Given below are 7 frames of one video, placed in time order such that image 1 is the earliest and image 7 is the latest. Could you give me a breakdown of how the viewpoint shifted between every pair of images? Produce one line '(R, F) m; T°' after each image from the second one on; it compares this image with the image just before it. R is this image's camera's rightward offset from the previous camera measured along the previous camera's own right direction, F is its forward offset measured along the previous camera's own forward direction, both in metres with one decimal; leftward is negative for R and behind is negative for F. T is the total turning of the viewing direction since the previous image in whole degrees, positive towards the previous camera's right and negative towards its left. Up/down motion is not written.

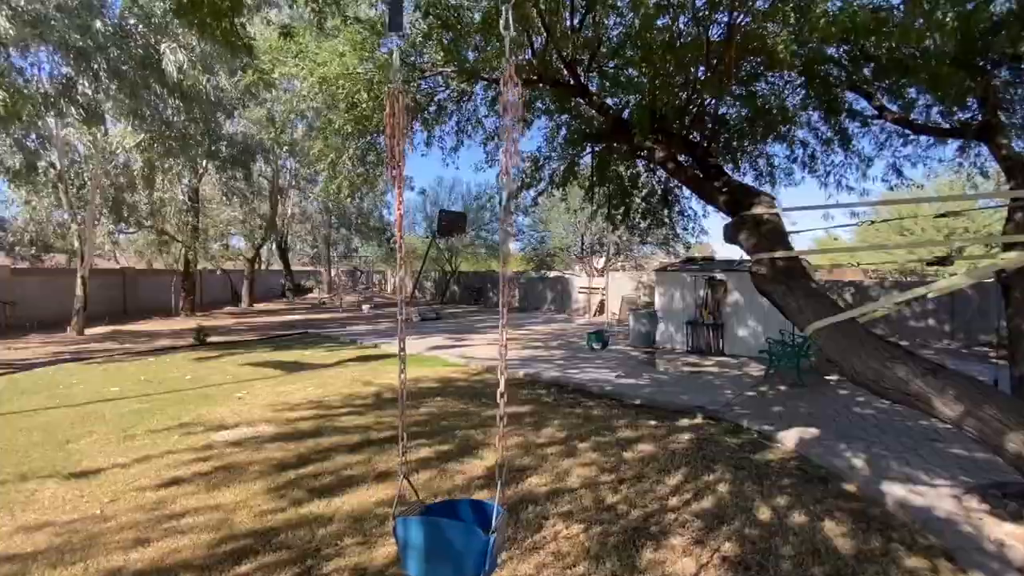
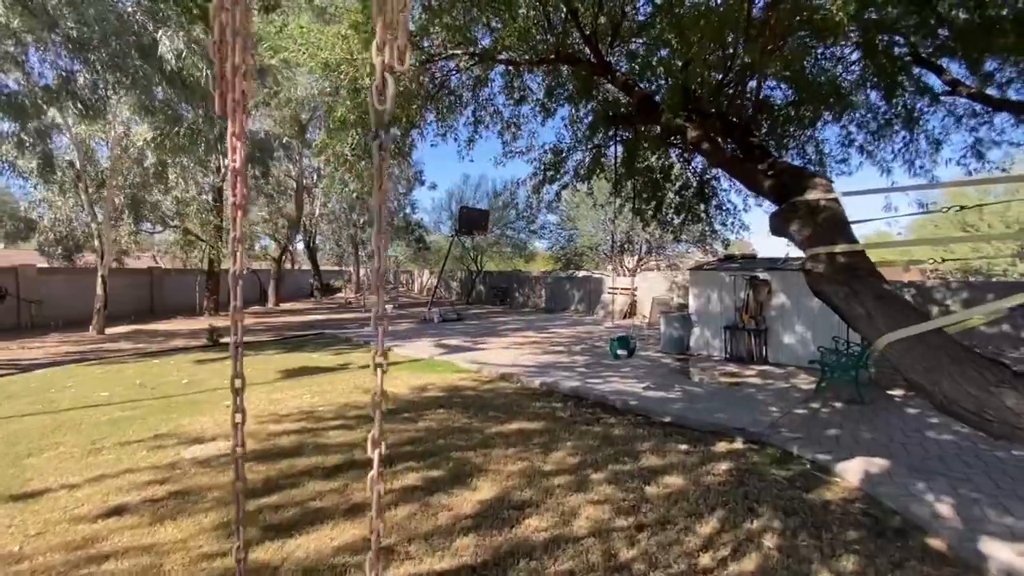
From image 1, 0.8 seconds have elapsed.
(+0.2, +0.7) m; -4°
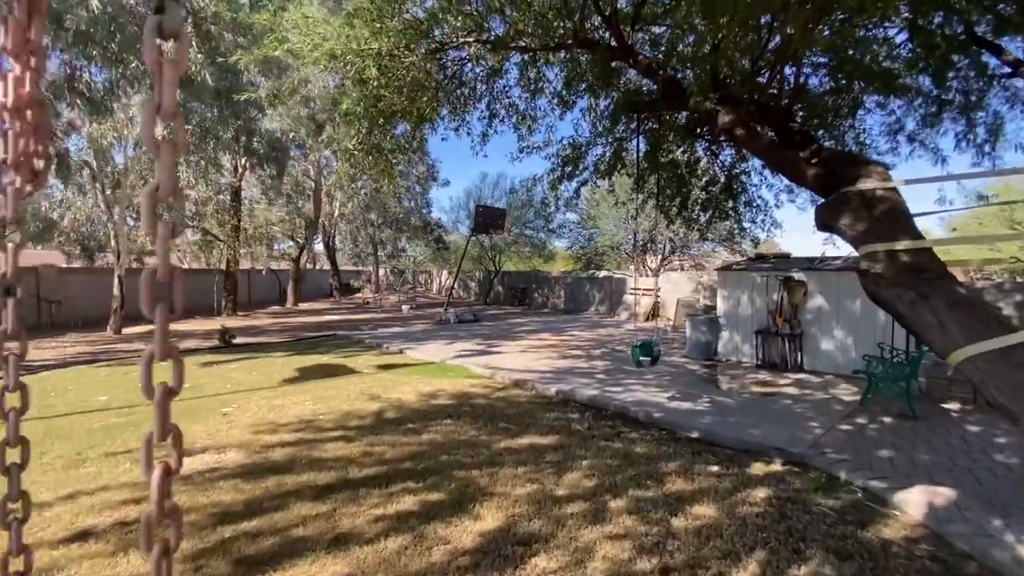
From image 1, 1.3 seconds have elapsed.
(+0.1, +0.4) m; -3°
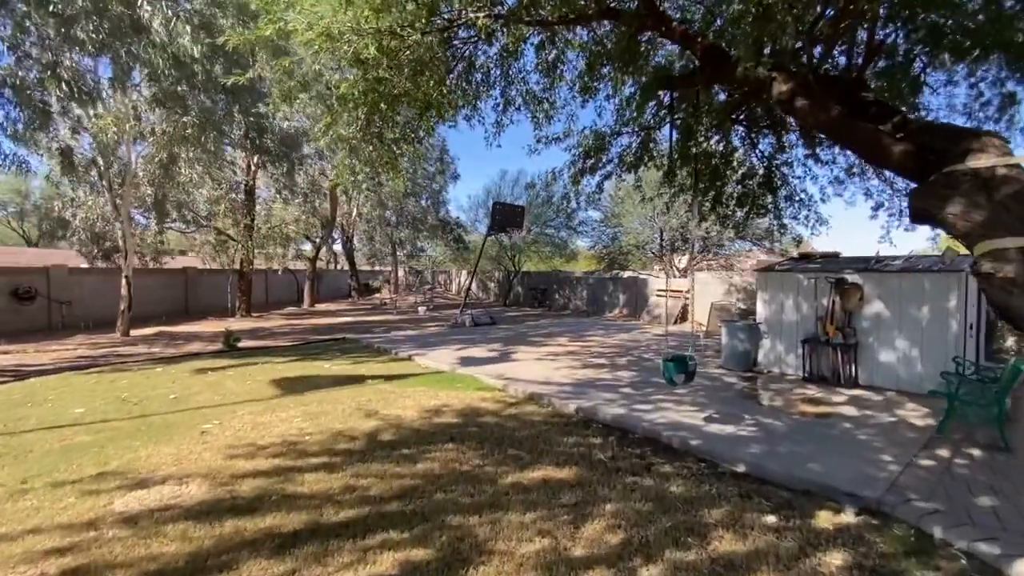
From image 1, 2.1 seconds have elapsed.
(+0.1, +0.7) m; -3°
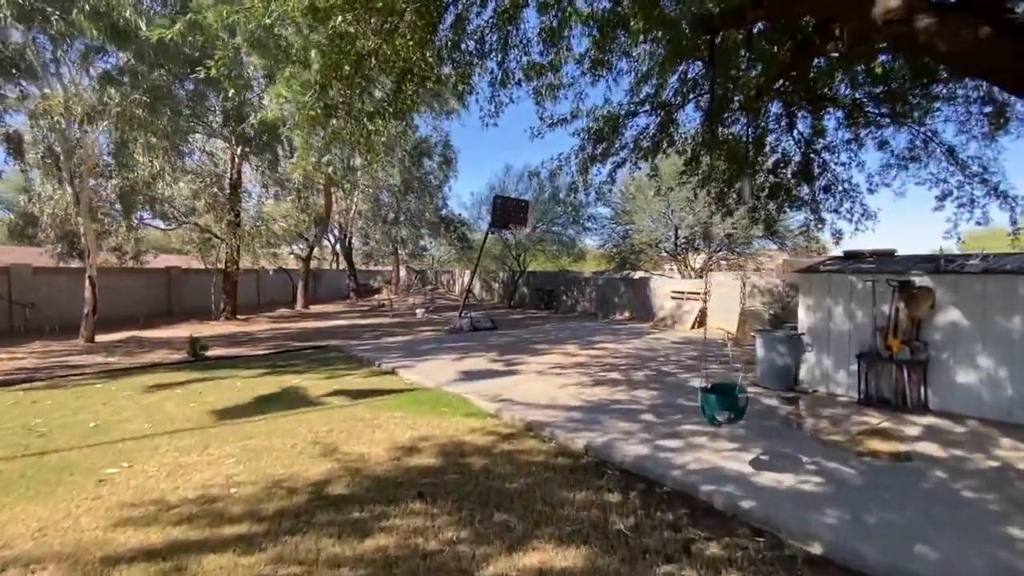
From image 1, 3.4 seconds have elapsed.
(+0.1, +1.1) m; -1°
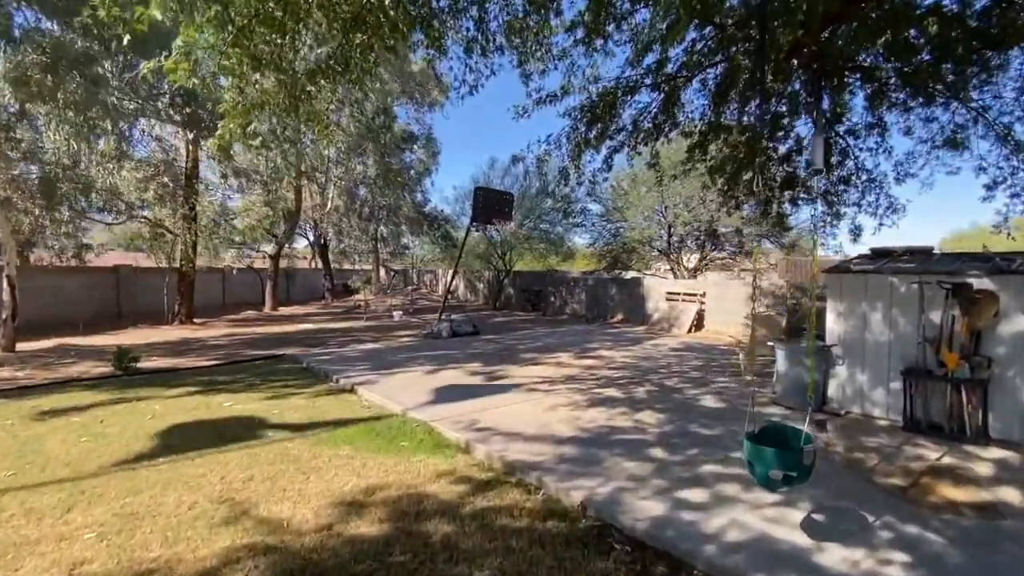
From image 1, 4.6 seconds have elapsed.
(+0.1, +1.1) m; +1°
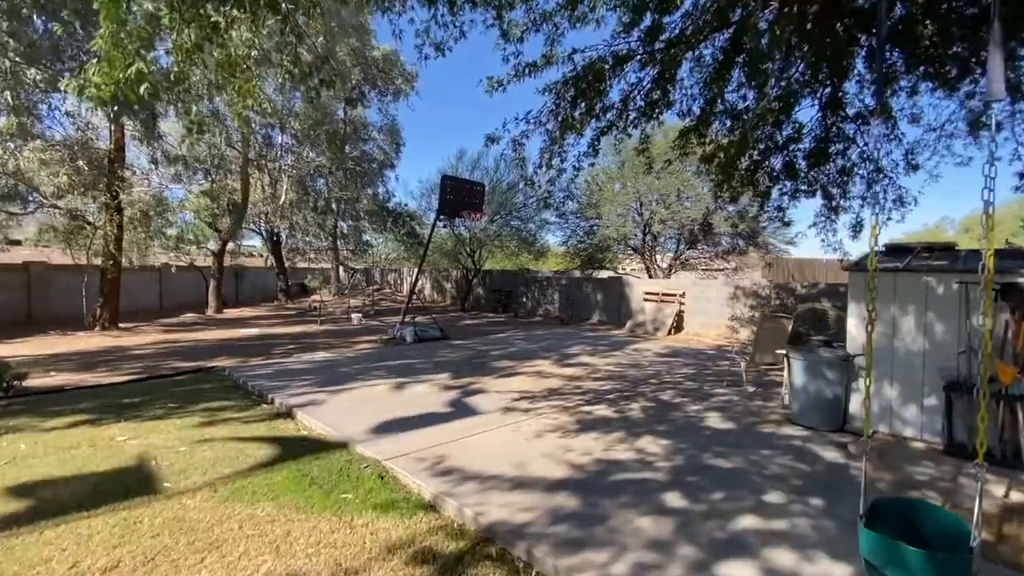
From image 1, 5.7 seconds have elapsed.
(-0.1, +1.0) m; +4°
